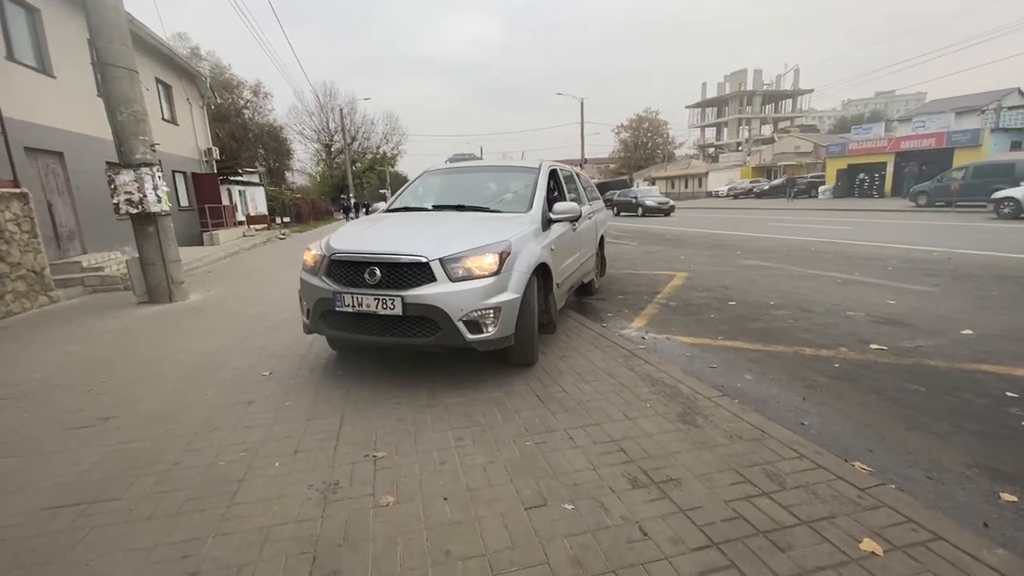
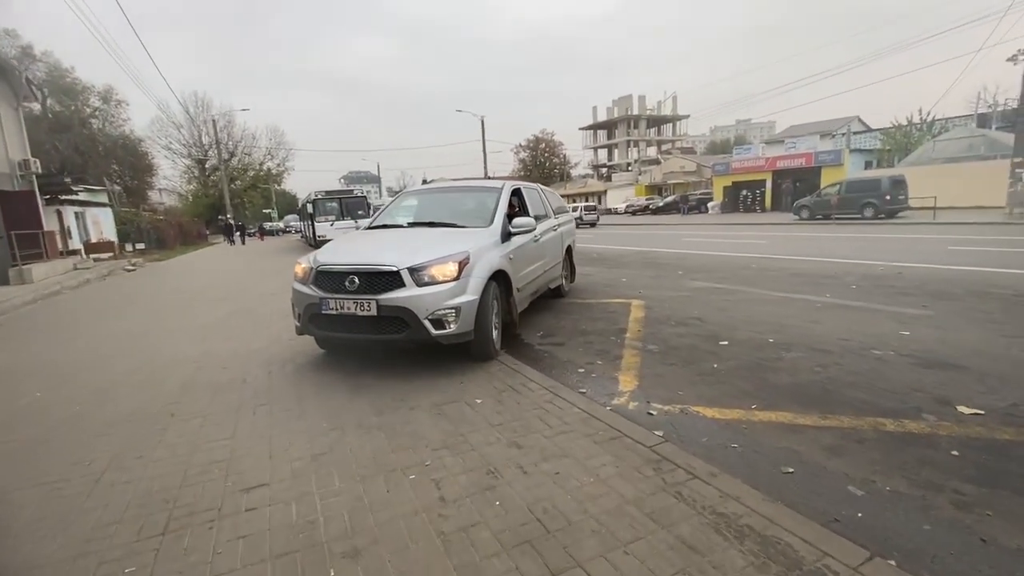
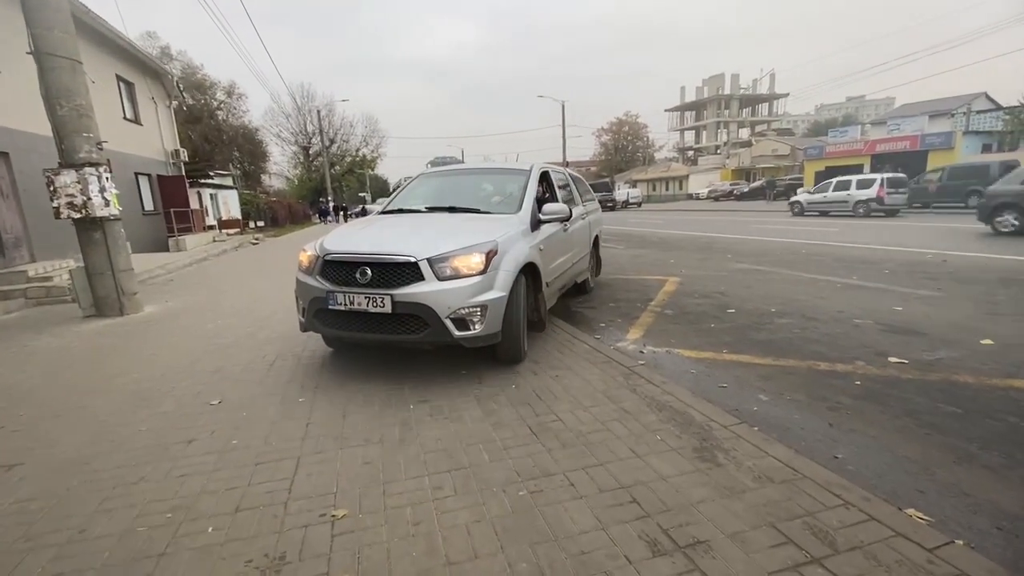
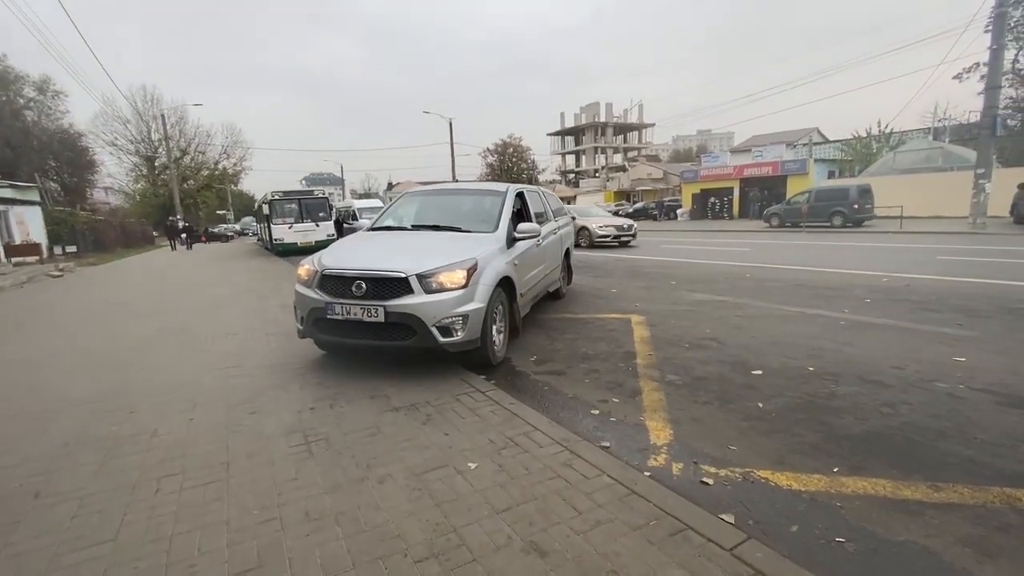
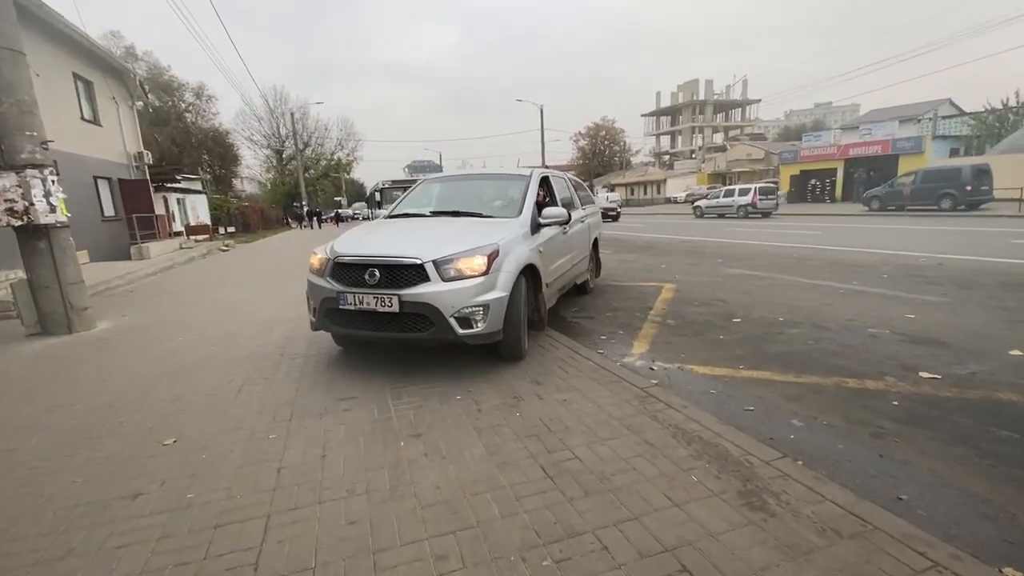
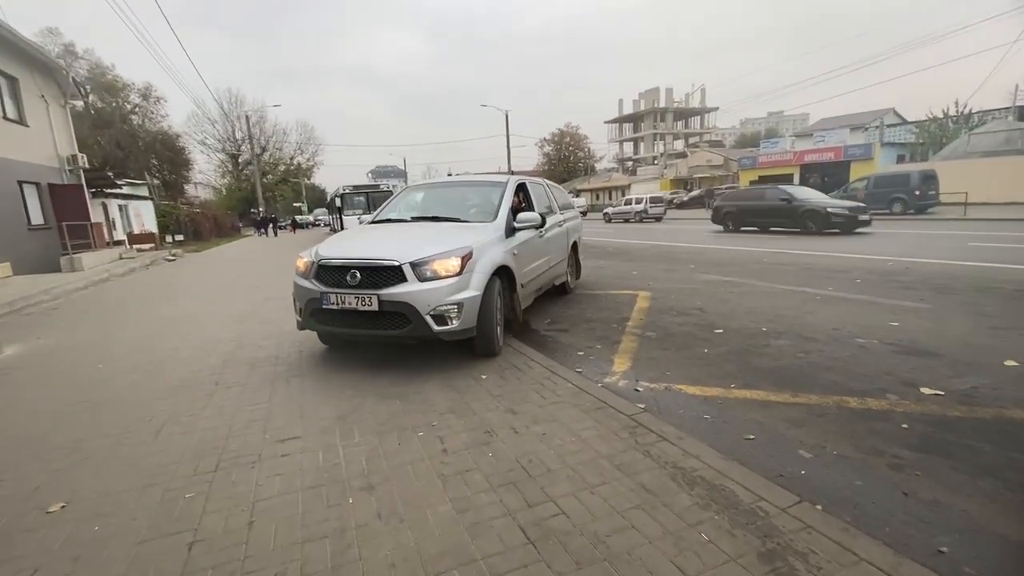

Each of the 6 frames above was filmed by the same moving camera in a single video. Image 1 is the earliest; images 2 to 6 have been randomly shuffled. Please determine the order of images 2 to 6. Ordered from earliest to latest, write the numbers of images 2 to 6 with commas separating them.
3, 5, 6, 2, 4
